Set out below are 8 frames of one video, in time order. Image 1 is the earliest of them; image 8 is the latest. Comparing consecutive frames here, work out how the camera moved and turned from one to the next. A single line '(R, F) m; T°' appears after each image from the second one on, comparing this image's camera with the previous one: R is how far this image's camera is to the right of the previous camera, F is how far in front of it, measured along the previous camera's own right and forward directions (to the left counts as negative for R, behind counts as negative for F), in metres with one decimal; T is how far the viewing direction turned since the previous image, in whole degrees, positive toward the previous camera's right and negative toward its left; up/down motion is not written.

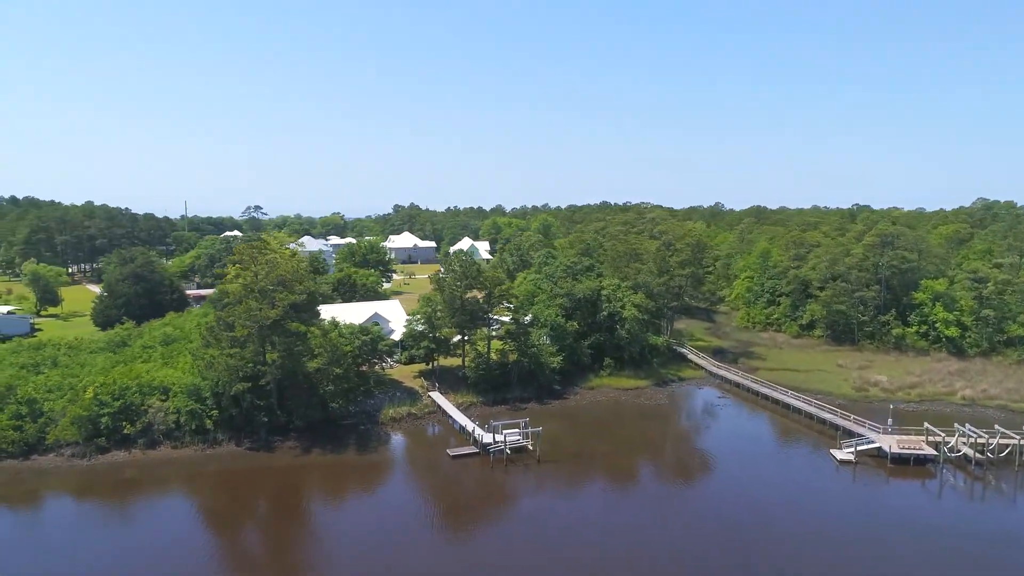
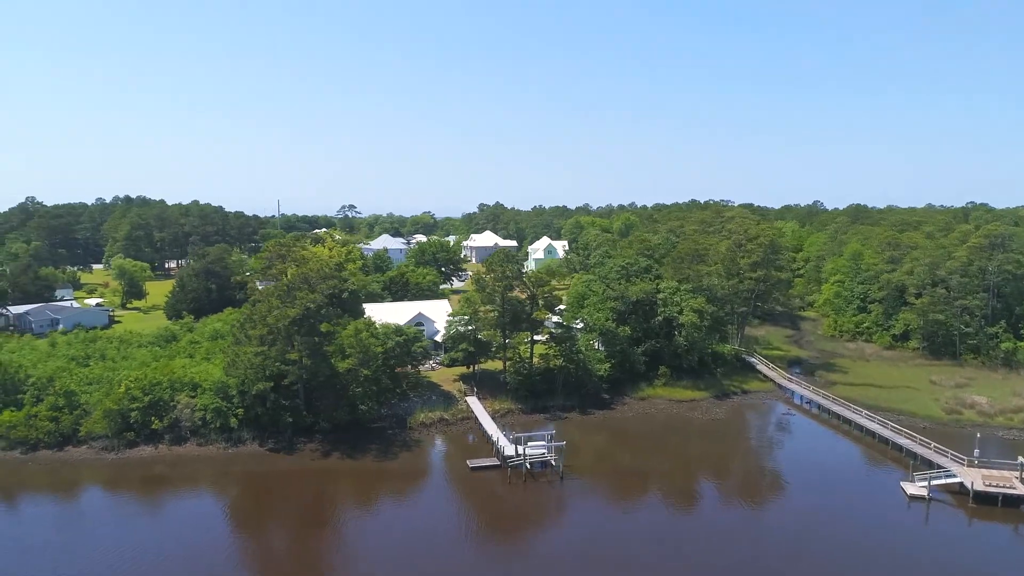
(+2.7, +2.2) m; -8°
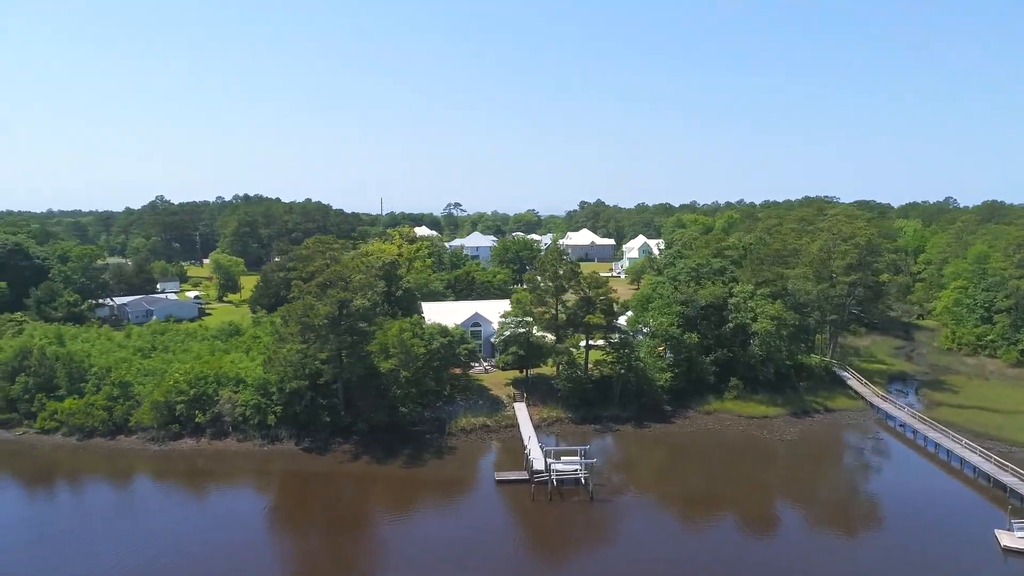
(+2.9, +2.1) m; -9°
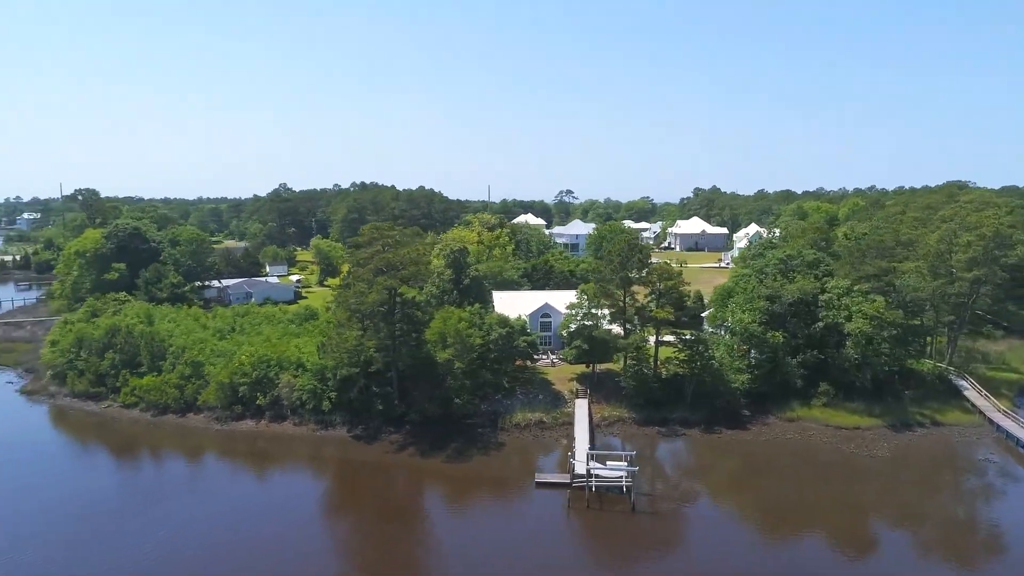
(+2.5, +1.7) m; -10°
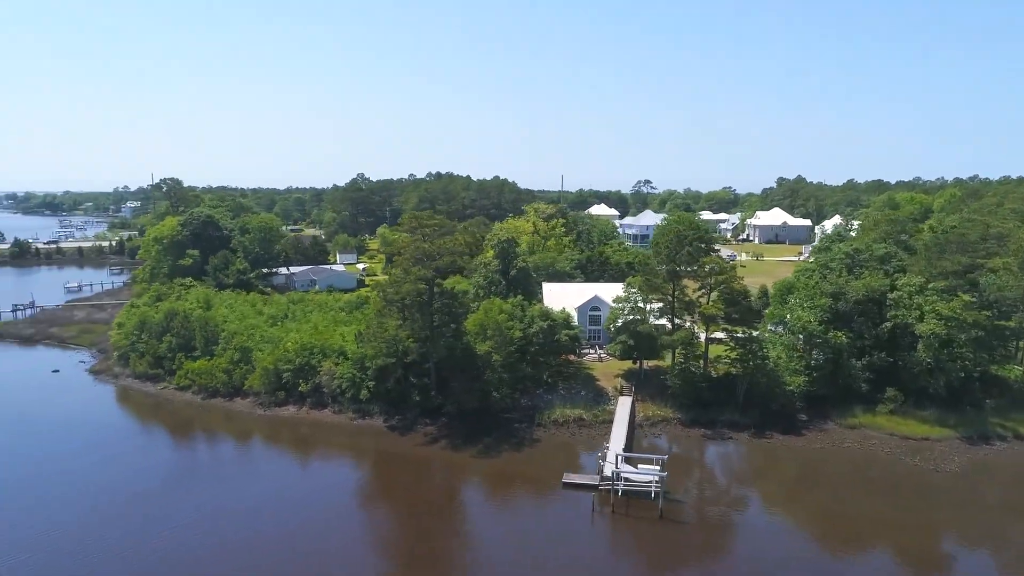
(+1.7, +1.0) m; -6°
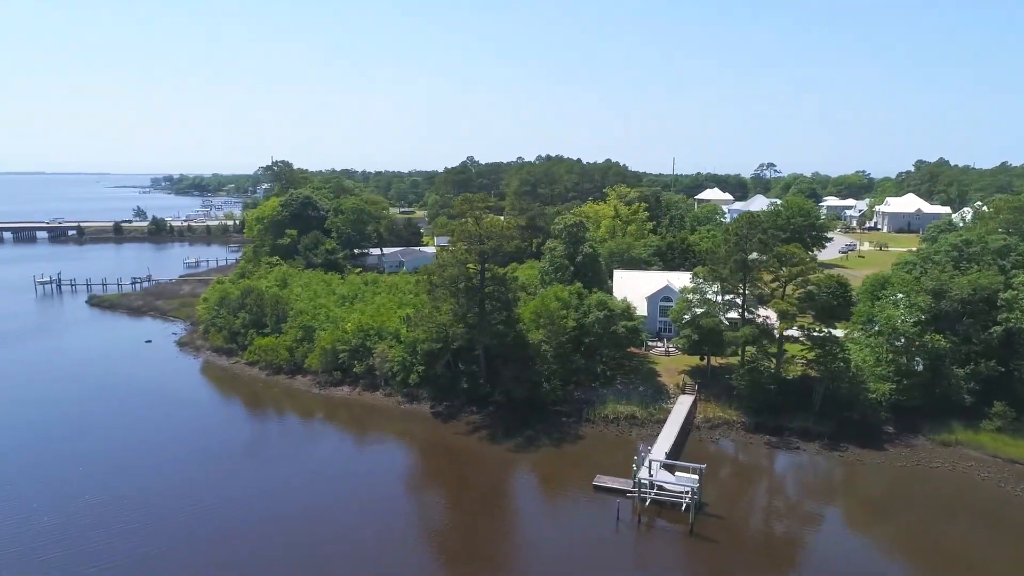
(+2.6, +1.6) m; -10°
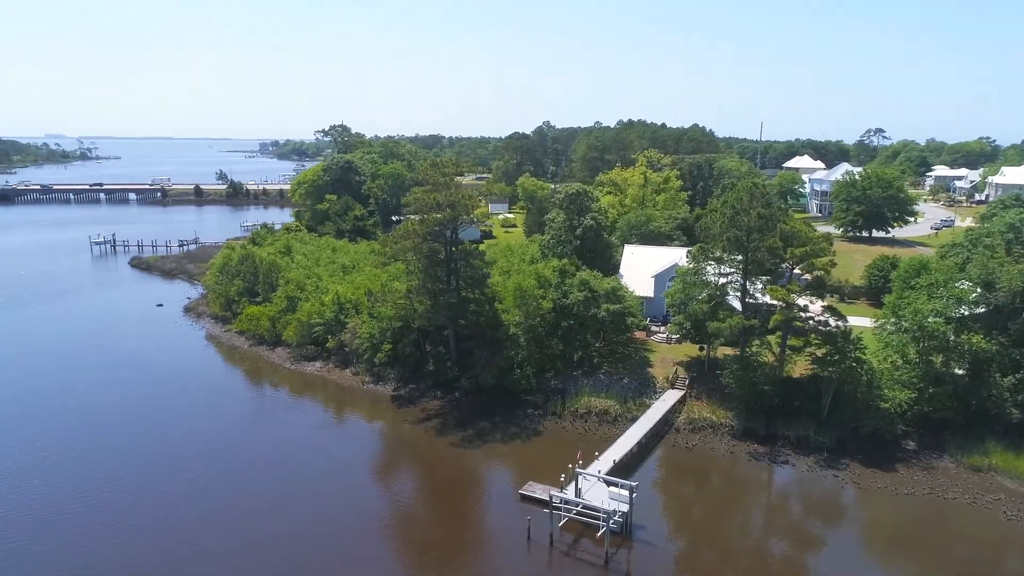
(+4.6, +3.1) m; -8°
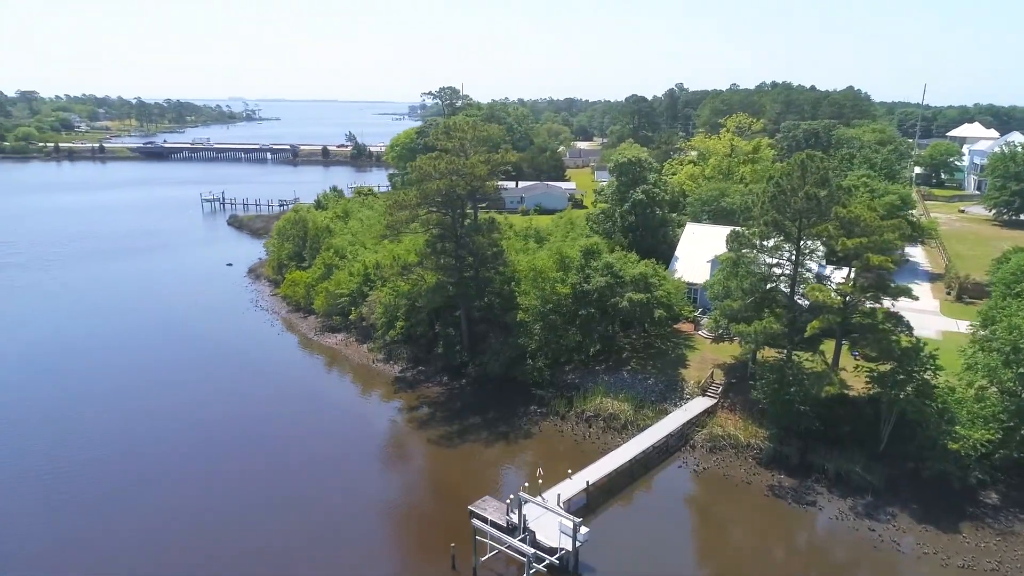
(+4.1, +3.2) m; -11°
